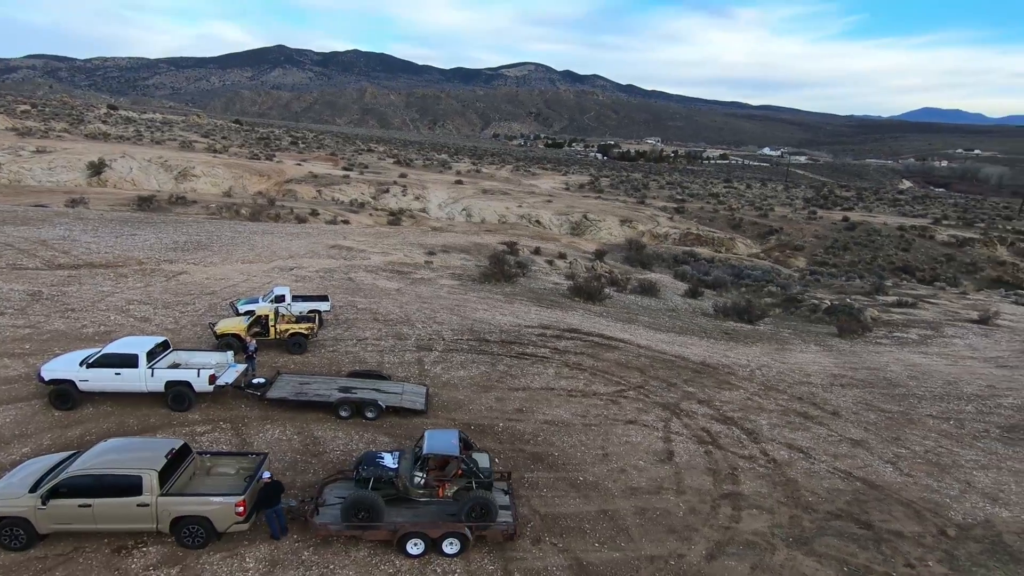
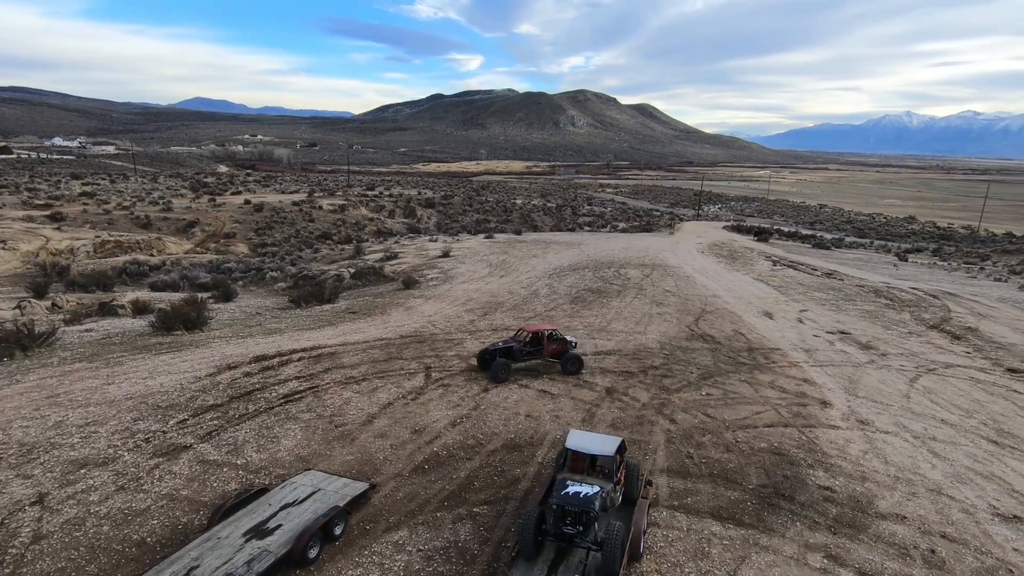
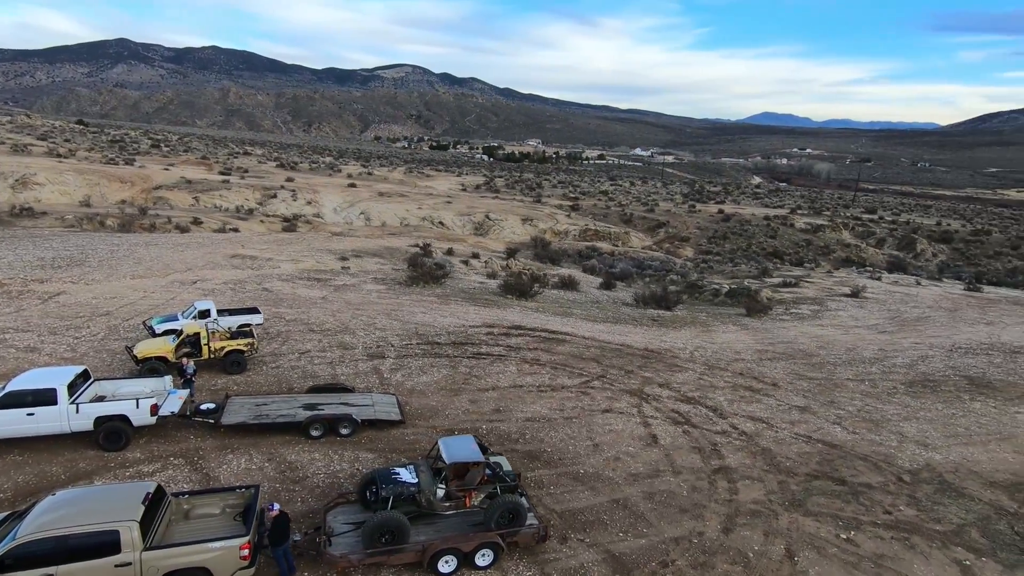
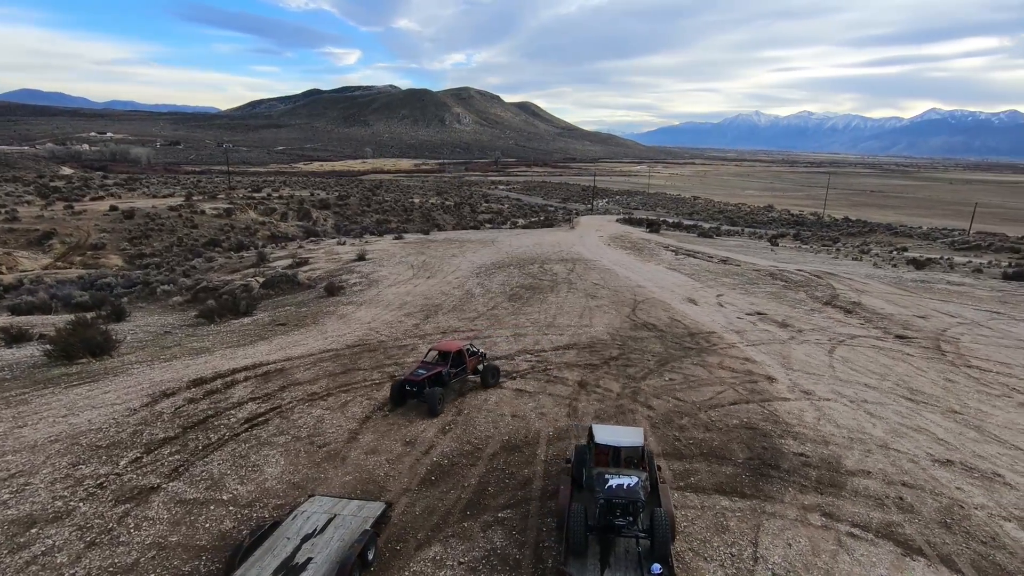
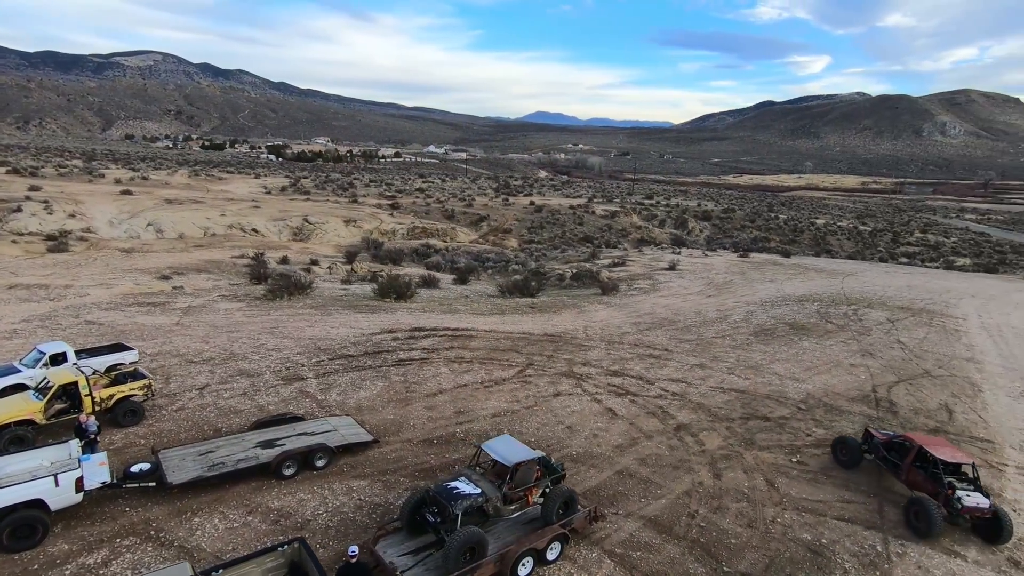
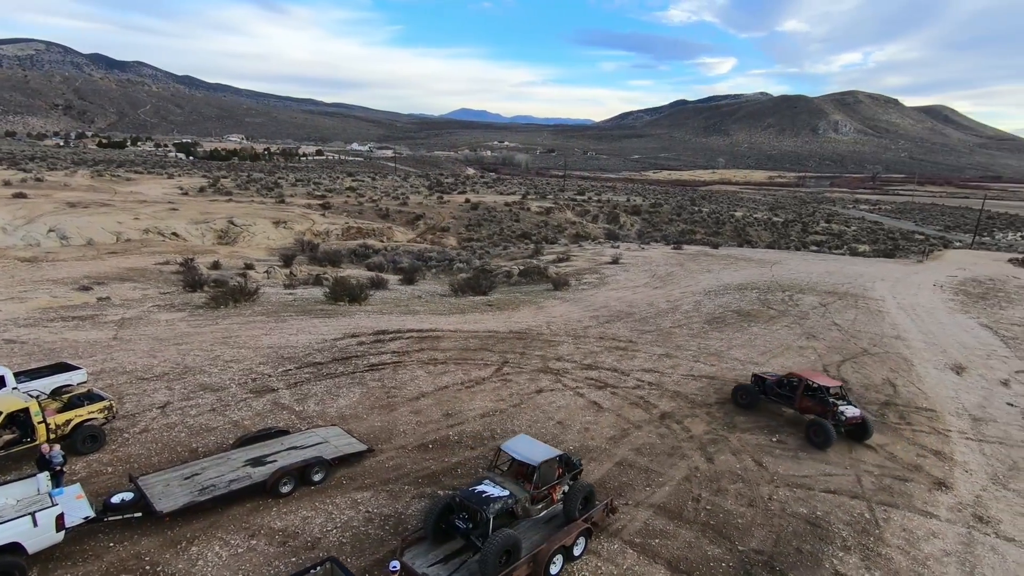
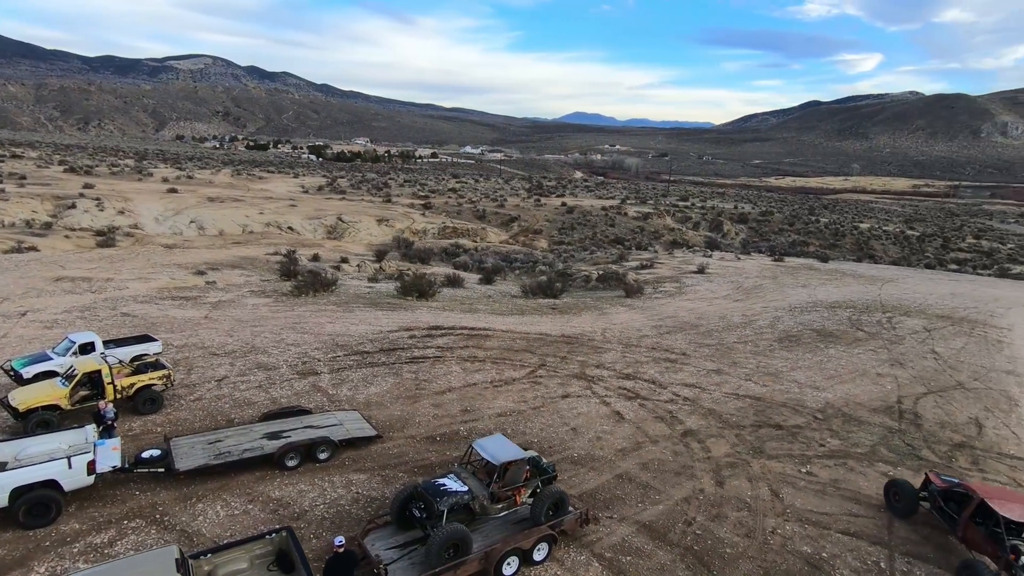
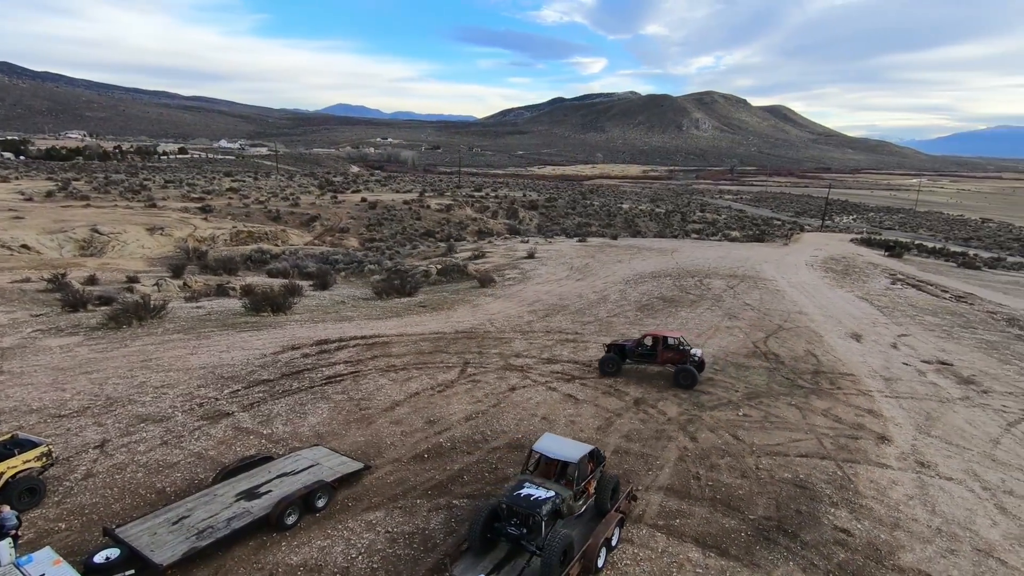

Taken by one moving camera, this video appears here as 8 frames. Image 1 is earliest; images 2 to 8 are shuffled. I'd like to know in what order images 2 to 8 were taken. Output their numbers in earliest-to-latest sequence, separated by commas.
3, 7, 5, 6, 8, 2, 4
